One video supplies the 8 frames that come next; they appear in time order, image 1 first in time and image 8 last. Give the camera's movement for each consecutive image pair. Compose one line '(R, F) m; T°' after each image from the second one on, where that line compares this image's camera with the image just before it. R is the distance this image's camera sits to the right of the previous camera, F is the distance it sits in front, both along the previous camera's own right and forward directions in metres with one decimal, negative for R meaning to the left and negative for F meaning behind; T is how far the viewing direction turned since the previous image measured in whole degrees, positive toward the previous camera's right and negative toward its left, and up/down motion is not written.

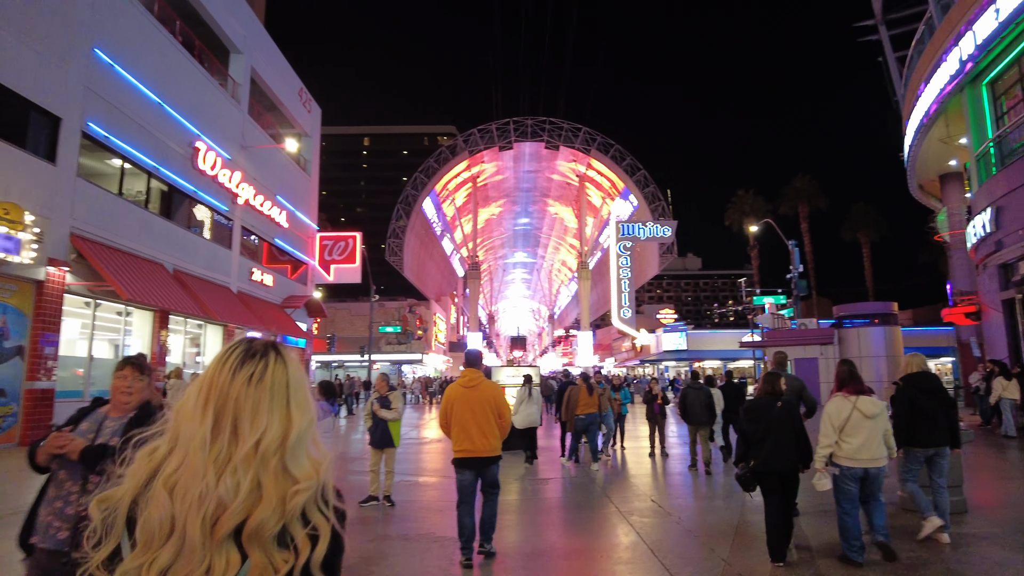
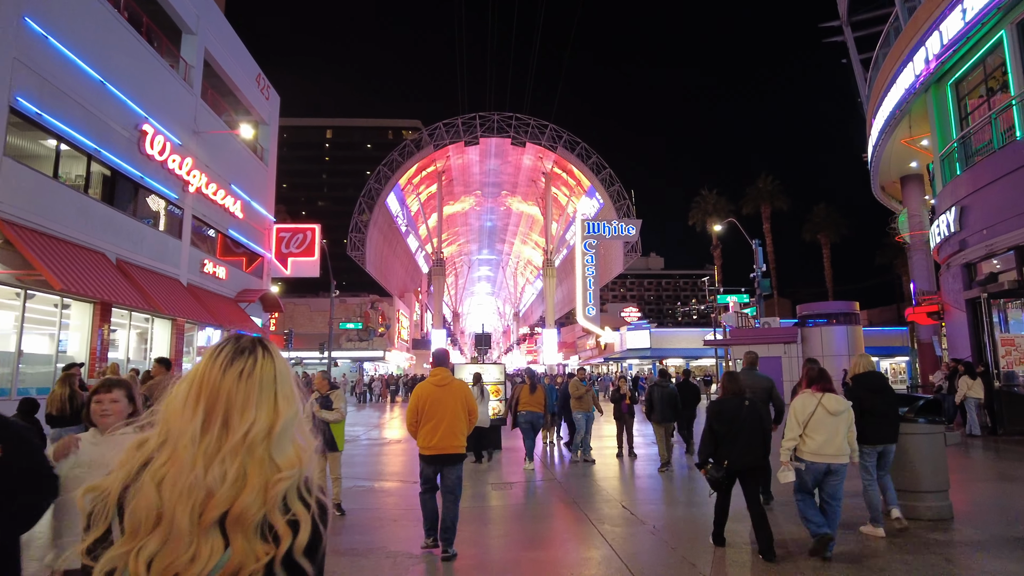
(0.0, +0.6) m; +3°
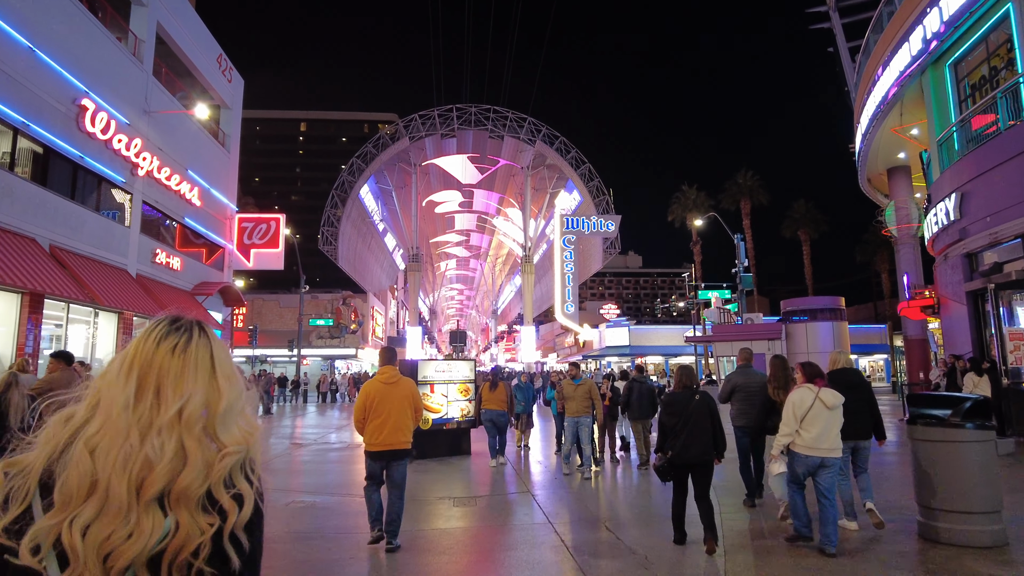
(+0.1, +1.2) m; +2°
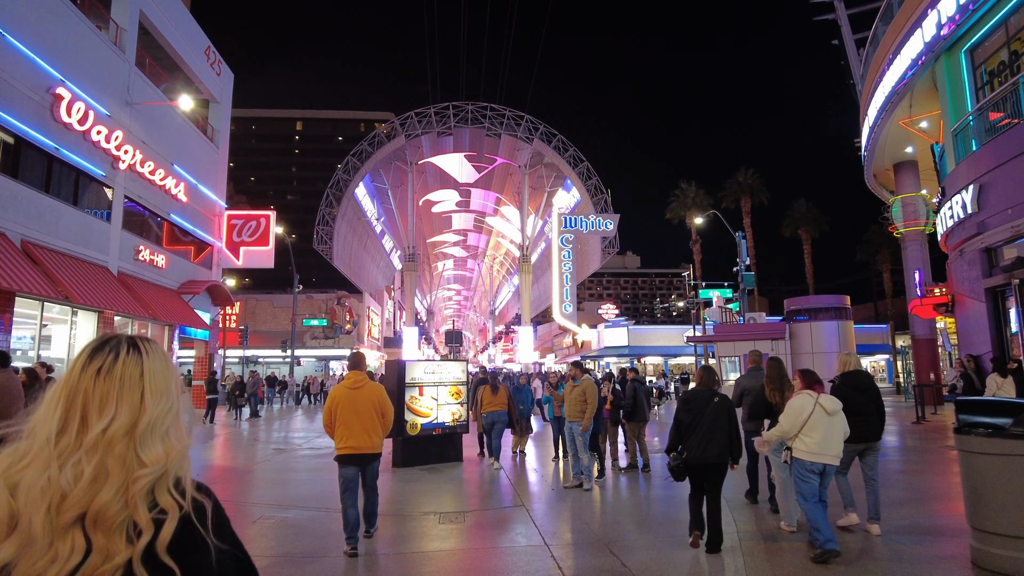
(+0.1, +0.7) m; 0°
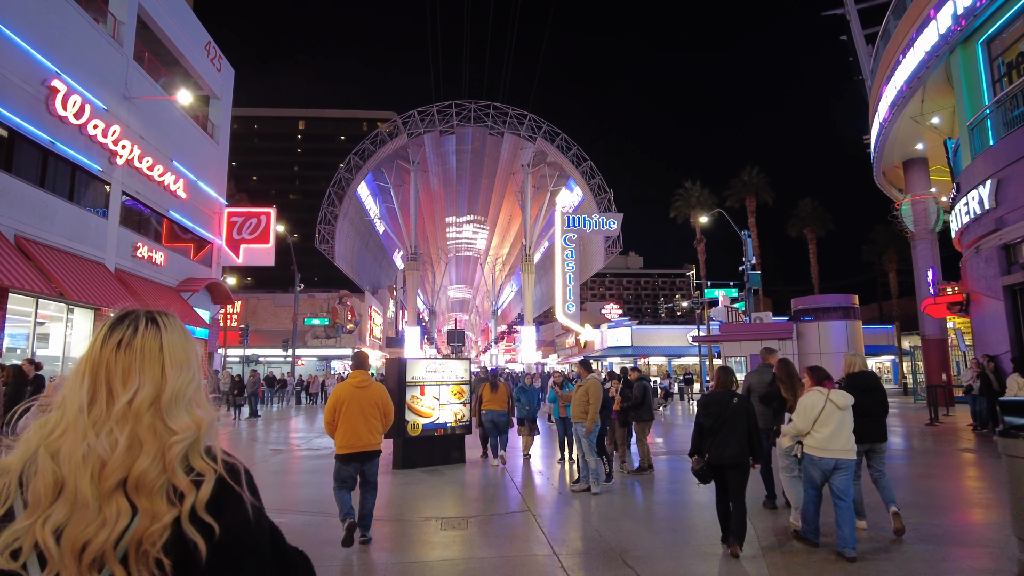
(0.0, +0.3) m; 0°
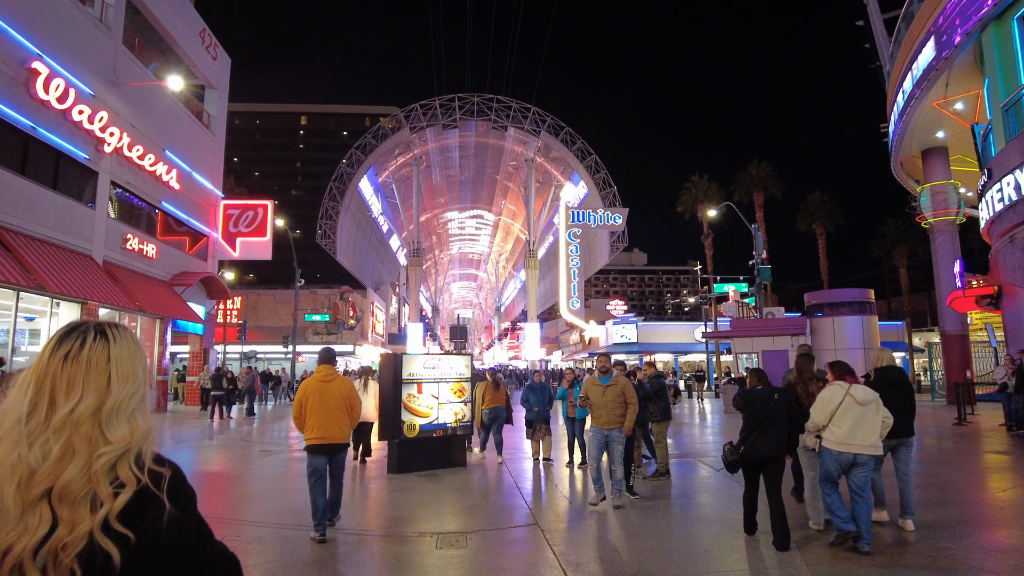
(0.0, +0.8) m; 0°
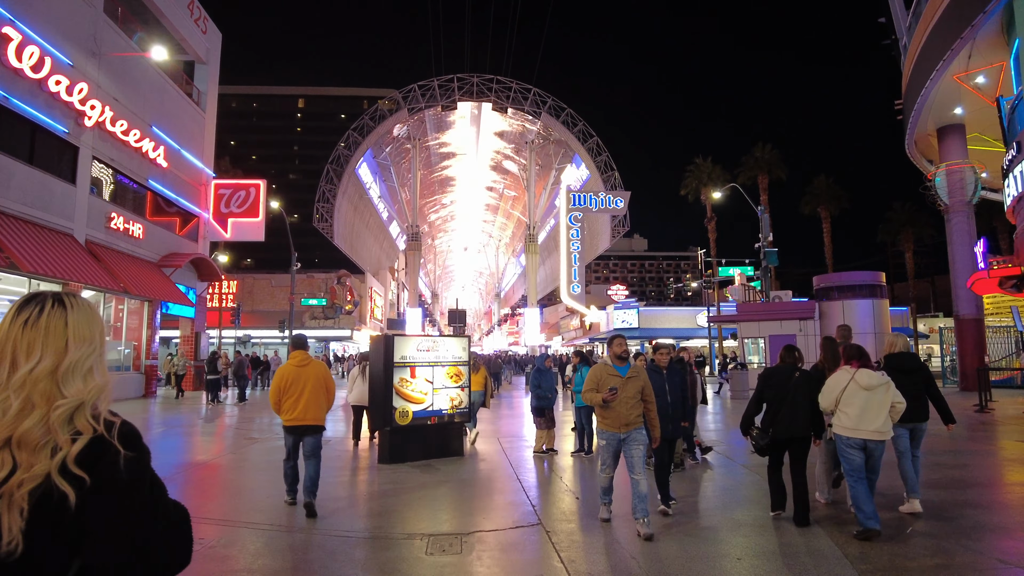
(0.0, +0.7) m; 0°
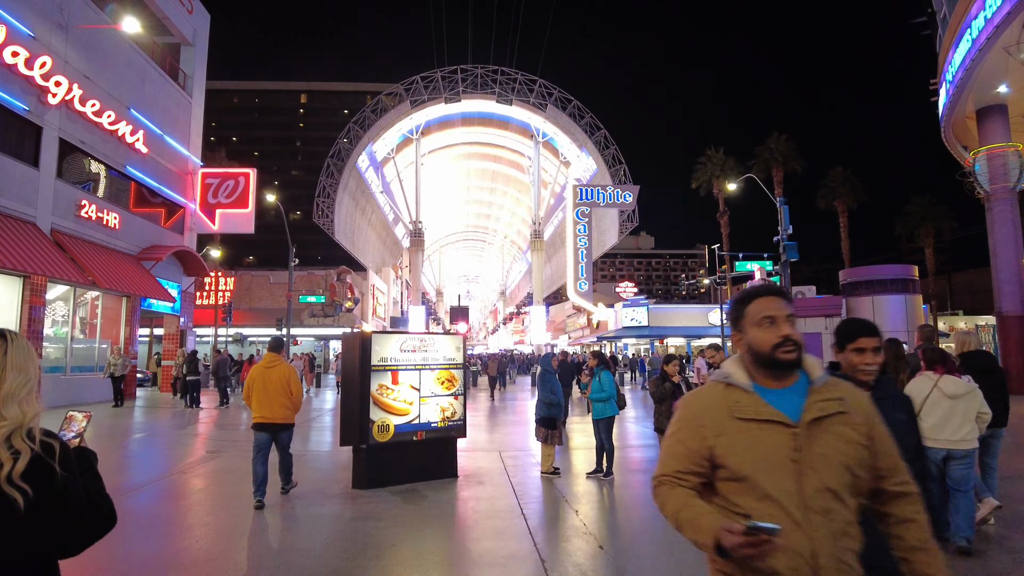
(0.0, +1.6) m; -1°
